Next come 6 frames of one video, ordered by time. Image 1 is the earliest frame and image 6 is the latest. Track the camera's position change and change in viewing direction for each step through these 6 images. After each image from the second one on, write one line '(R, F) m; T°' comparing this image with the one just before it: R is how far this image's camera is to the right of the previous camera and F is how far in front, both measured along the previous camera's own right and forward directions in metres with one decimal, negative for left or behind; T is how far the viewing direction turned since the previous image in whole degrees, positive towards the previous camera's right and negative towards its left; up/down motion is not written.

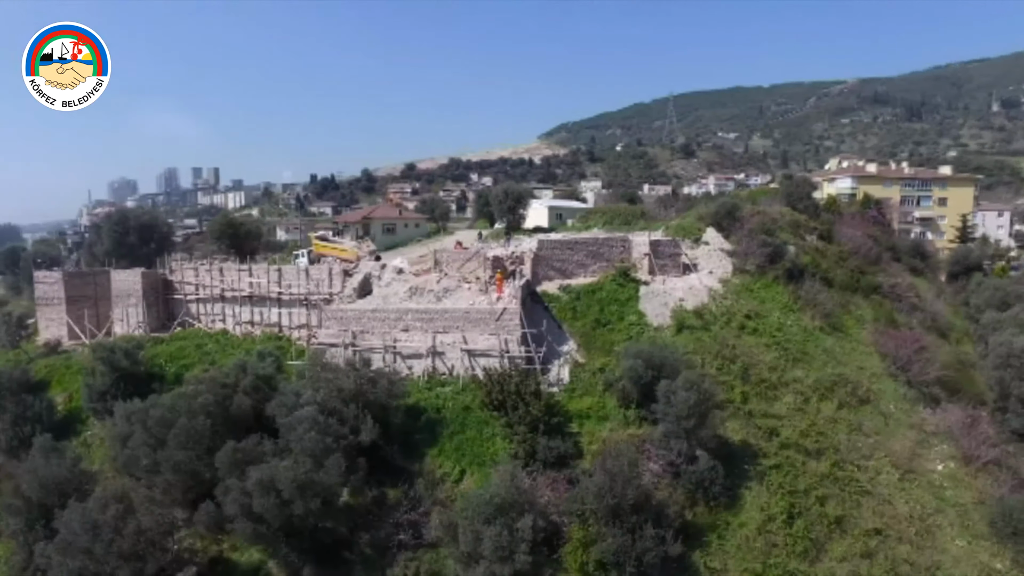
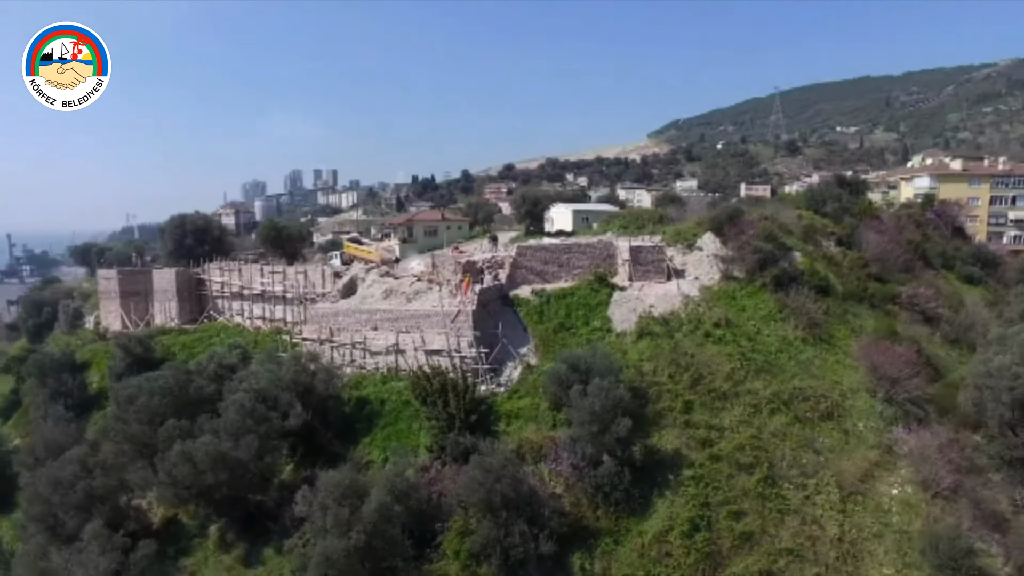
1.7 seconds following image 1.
(+4.3, -0.5) m; -11°
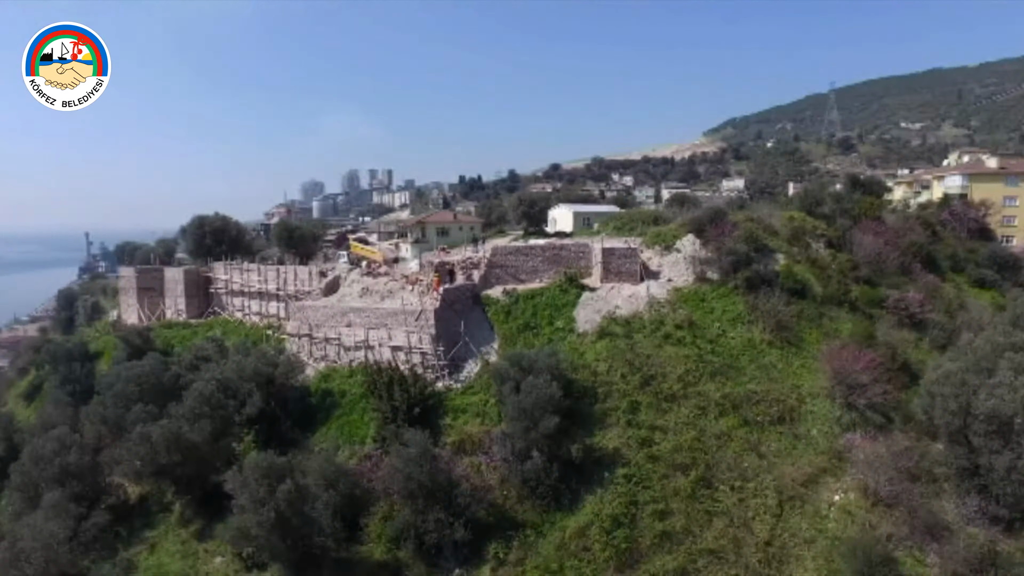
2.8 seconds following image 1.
(+2.7, -0.5) m; -6°
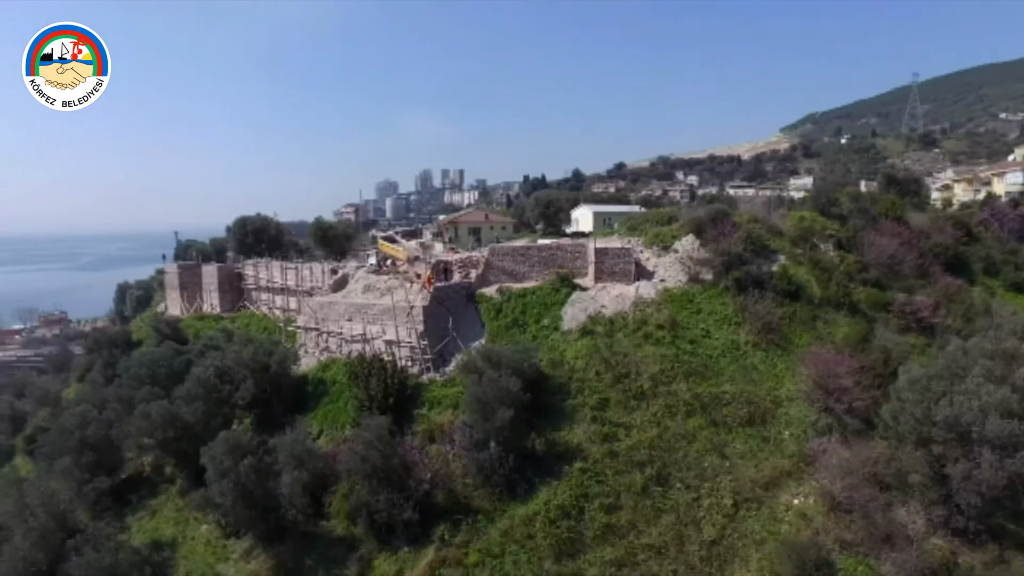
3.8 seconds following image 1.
(+2.7, -0.5) m; -7°
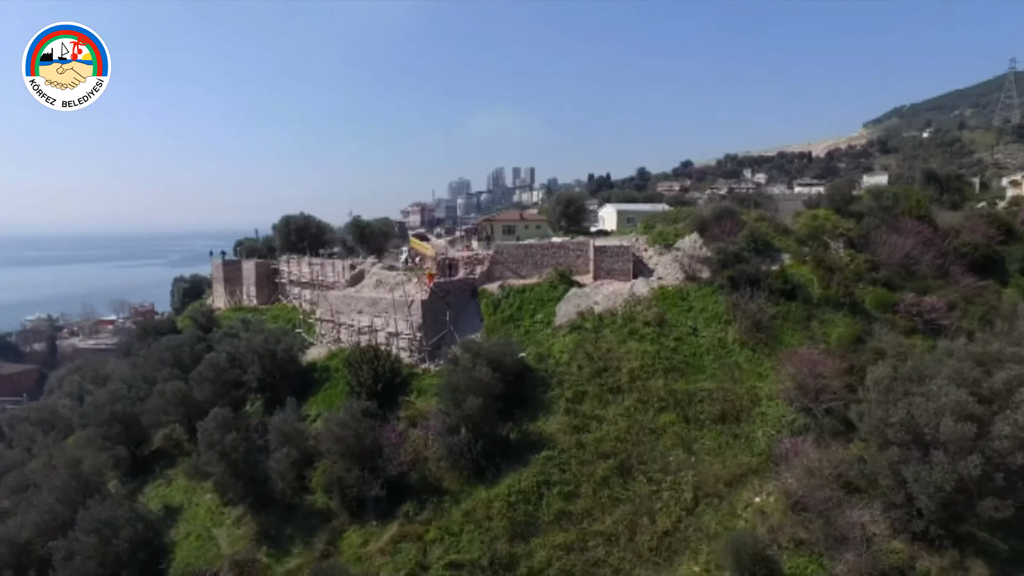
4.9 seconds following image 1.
(+2.6, -0.6) m; -7°
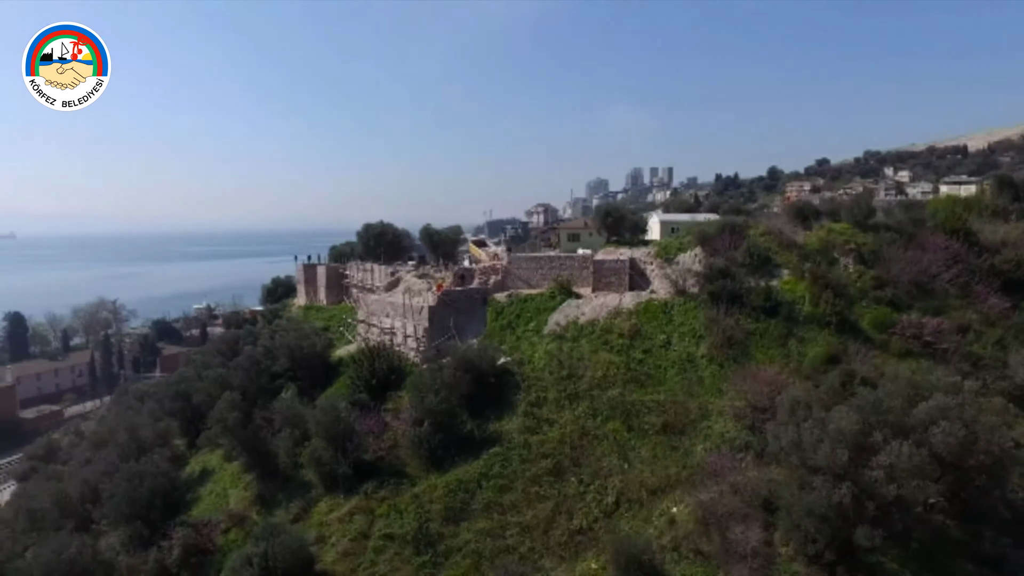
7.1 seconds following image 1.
(+5.2, -1.0) m; -14°
